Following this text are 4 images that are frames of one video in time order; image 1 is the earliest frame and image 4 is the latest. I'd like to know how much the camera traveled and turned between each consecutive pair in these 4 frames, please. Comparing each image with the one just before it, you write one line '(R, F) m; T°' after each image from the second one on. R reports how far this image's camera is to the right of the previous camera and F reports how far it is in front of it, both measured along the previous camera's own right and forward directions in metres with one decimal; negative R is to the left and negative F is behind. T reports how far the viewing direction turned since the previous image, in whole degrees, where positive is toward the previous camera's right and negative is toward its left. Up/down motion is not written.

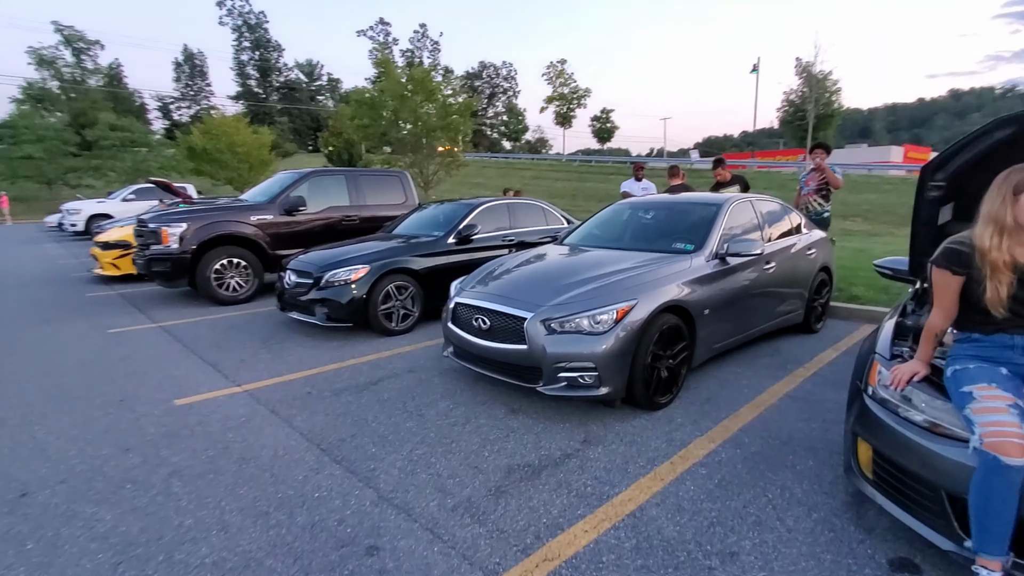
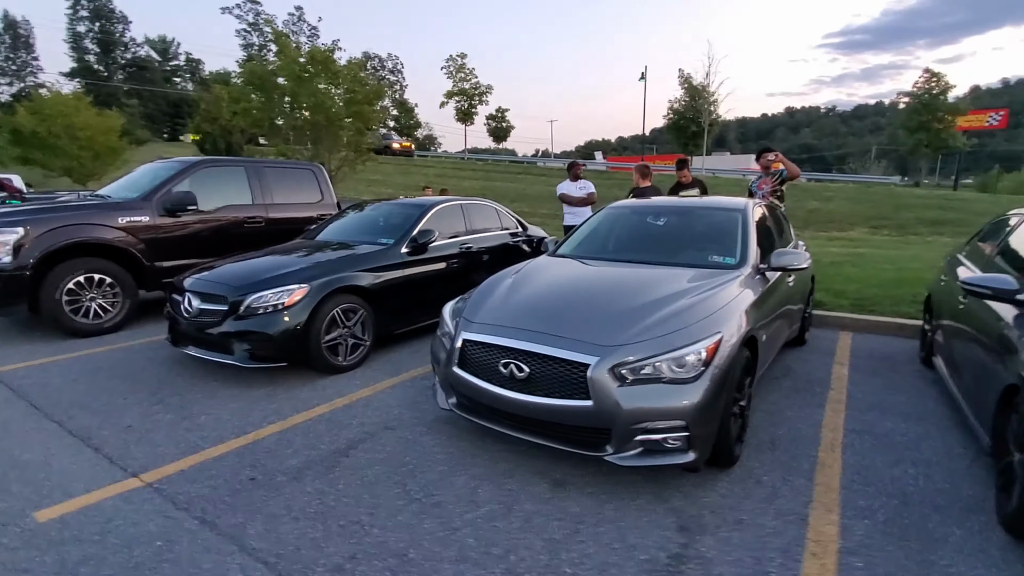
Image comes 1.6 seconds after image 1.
(-0.9, +1.2) m; +12°
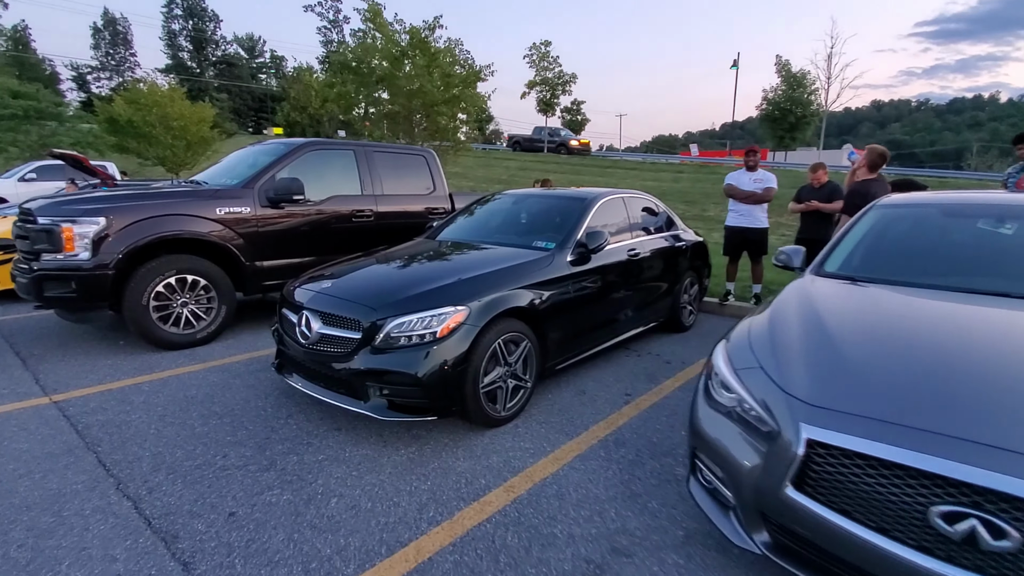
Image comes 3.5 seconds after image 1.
(-1.2, +1.4) m; -6°
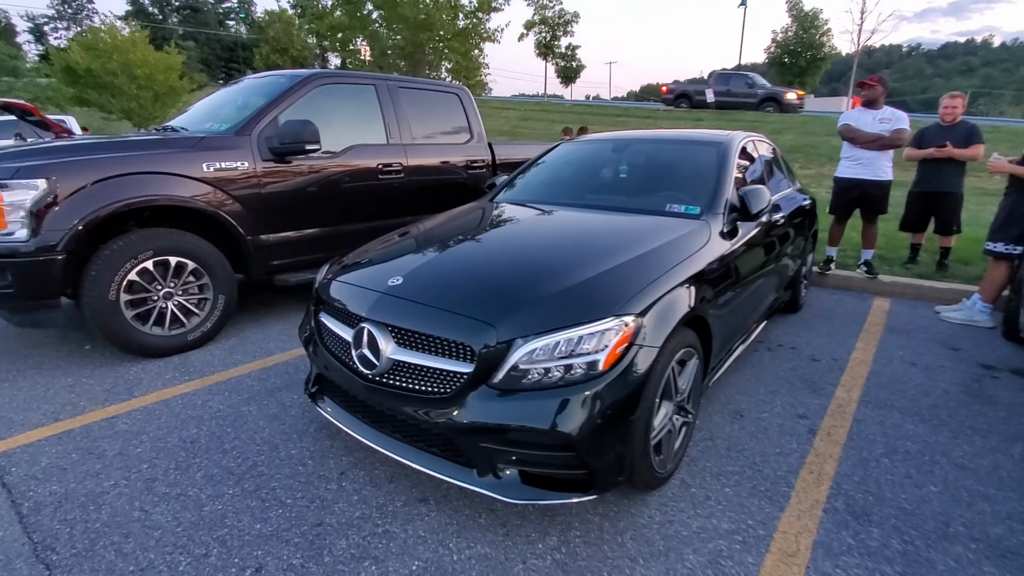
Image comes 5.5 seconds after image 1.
(-0.9, +1.3) m; +2°
